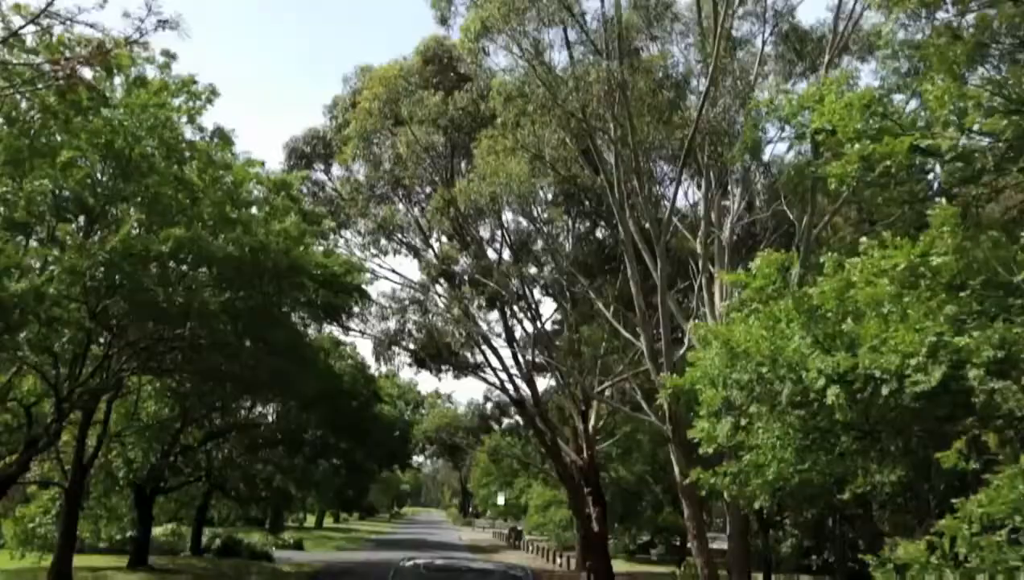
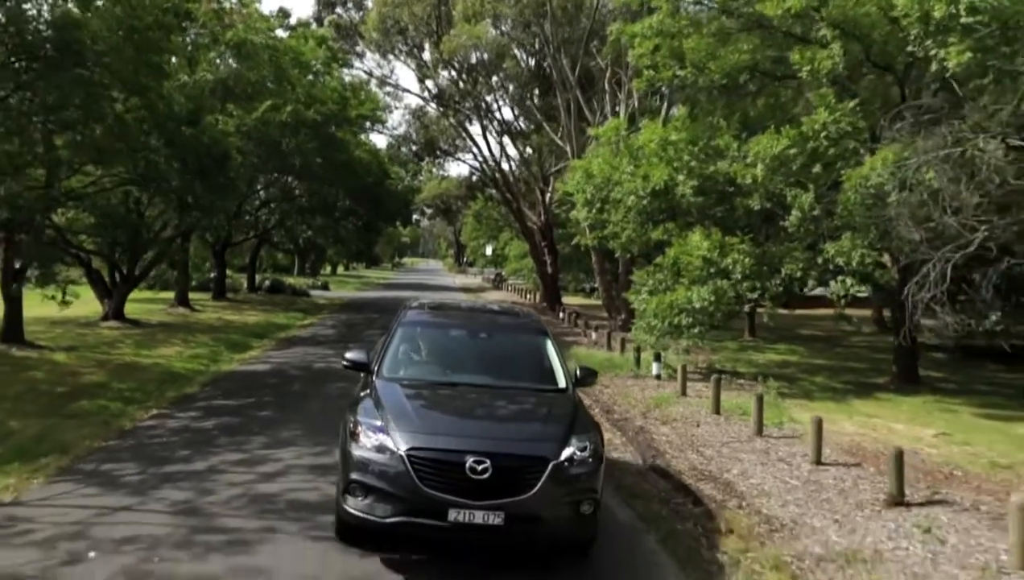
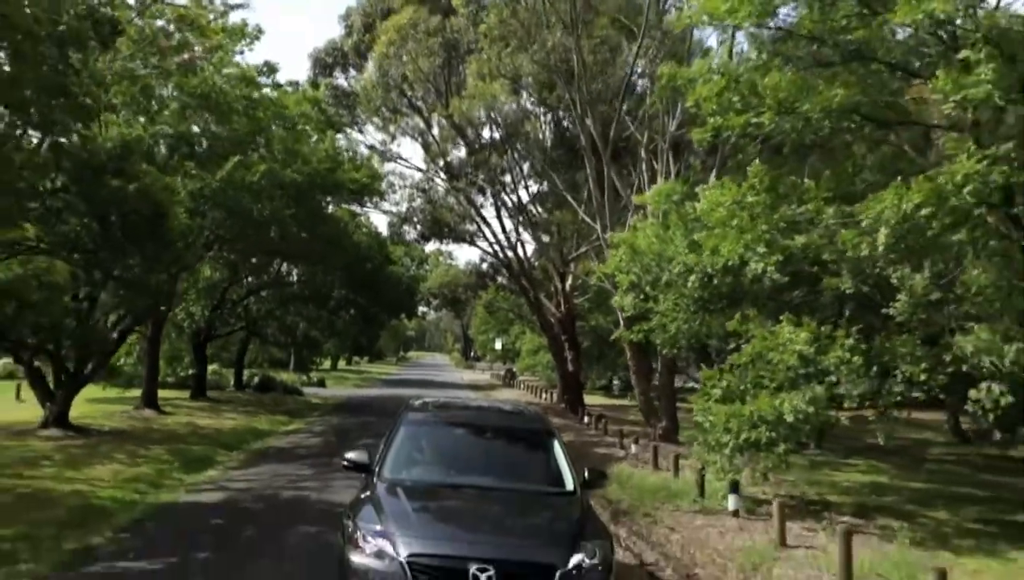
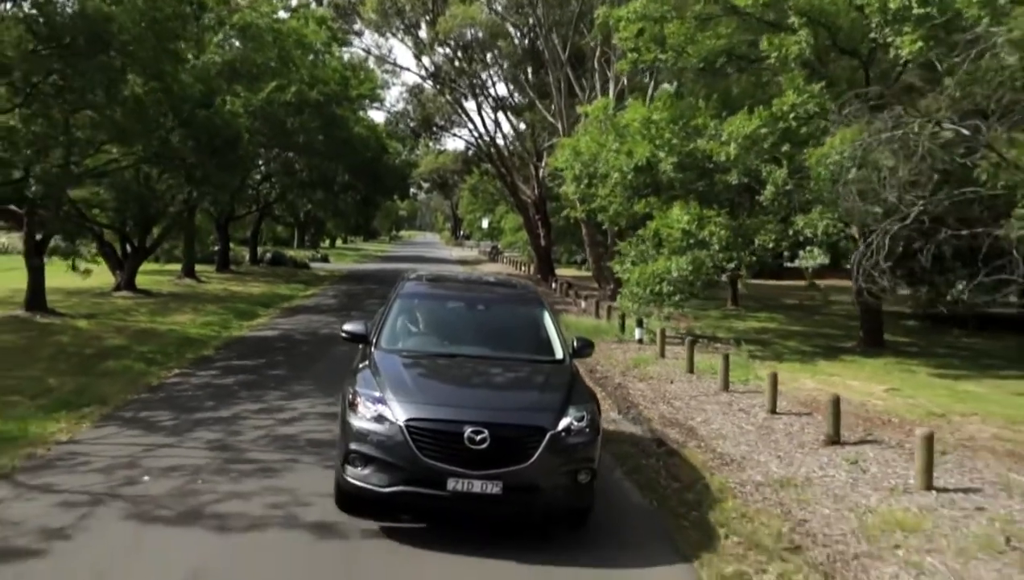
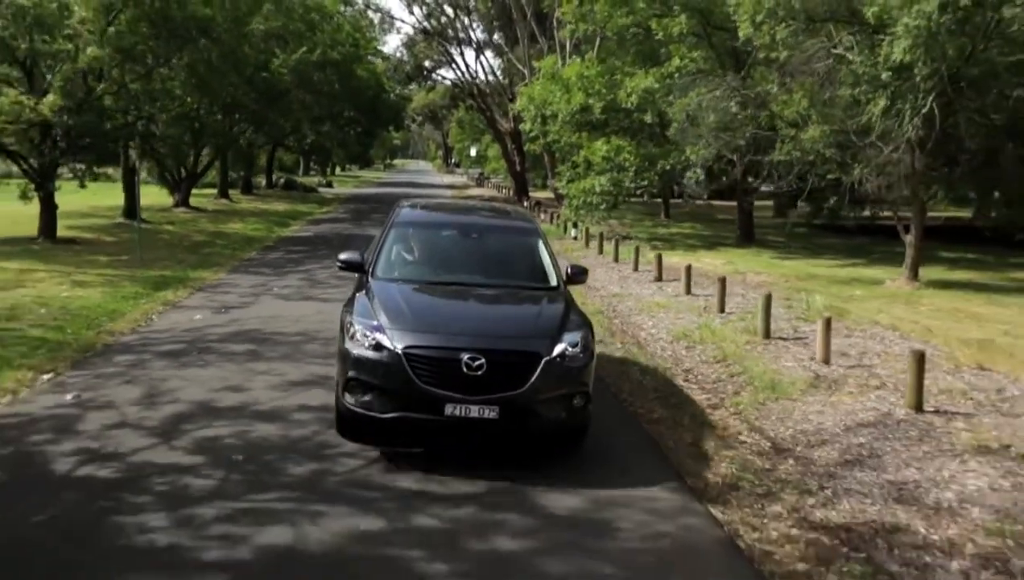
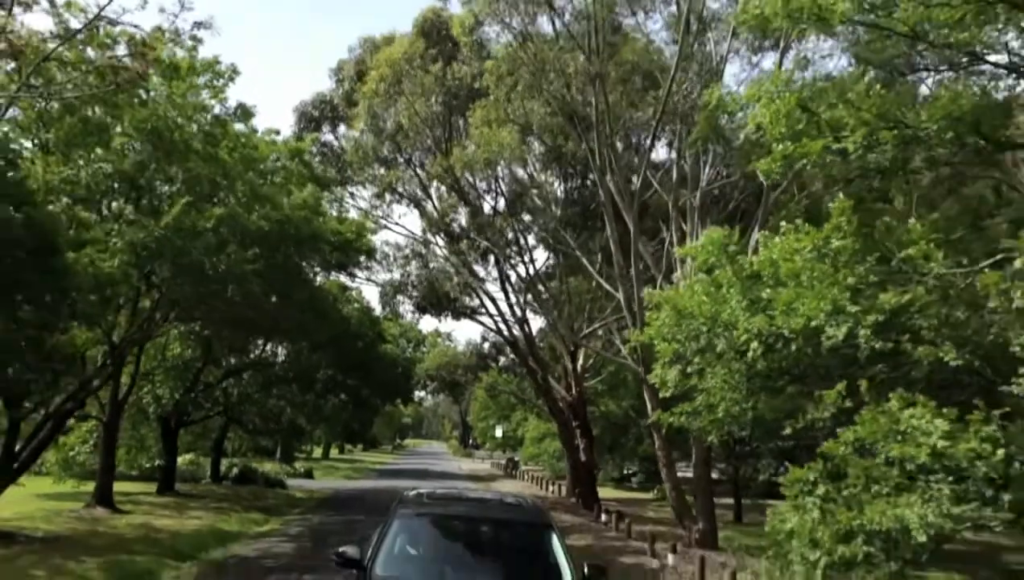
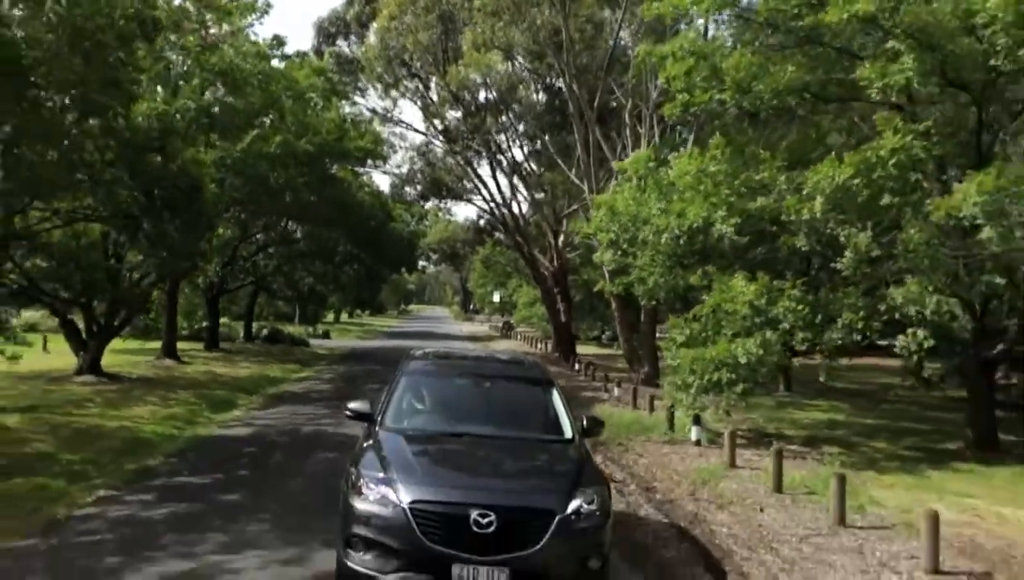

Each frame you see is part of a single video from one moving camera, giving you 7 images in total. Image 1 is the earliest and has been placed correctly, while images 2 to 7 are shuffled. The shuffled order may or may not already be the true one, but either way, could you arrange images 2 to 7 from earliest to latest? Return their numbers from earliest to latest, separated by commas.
6, 3, 7, 2, 4, 5
